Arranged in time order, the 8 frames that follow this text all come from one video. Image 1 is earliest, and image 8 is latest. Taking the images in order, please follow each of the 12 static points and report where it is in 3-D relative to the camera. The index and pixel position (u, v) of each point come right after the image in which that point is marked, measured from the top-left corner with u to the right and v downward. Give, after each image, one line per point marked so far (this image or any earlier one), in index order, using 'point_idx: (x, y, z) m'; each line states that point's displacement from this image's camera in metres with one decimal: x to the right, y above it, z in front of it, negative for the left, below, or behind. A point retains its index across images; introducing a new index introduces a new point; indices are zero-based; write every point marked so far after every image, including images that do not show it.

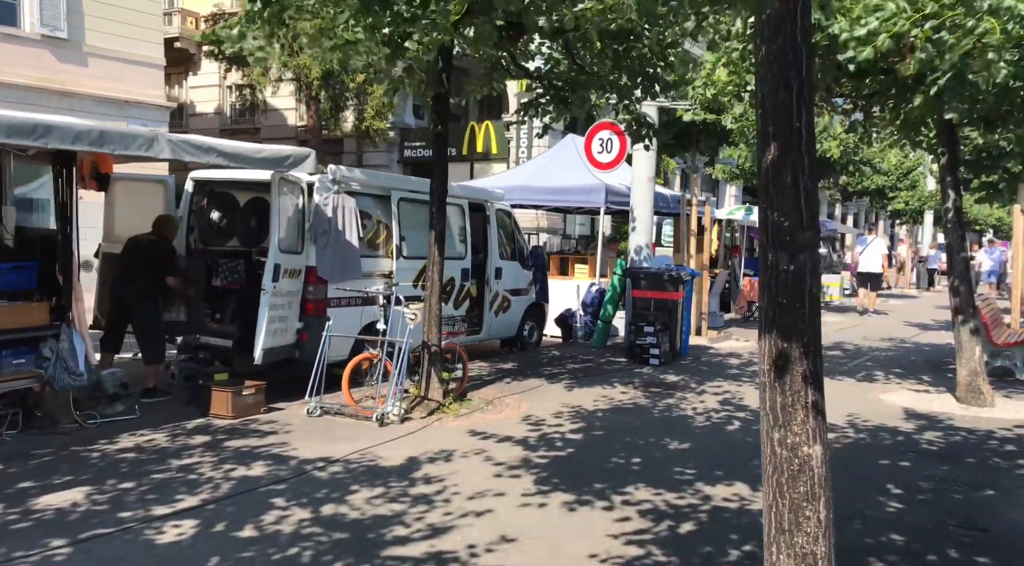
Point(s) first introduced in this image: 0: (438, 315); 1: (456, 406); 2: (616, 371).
0: (-0.7, -0.3, +8.8) m
1: (-0.5, -1.1, +8.7) m
2: (+1.2, -1.0, +11.4) m
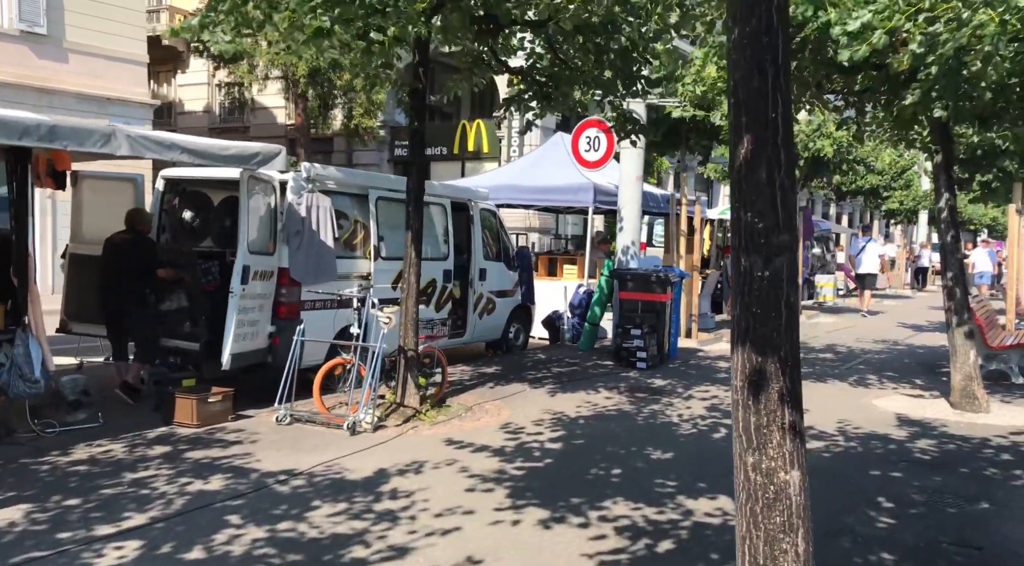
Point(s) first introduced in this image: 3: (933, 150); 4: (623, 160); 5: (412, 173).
0: (-0.8, -0.3, +8.5) m
1: (-0.7, -1.1, +8.4) m
2: (+1.0, -1.0, +11.1) m
3: (+4.2, +1.3, +9.8) m
4: (+1.5, +1.6, +12.8) m
5: (-0.9, +1.0, +8.5) m
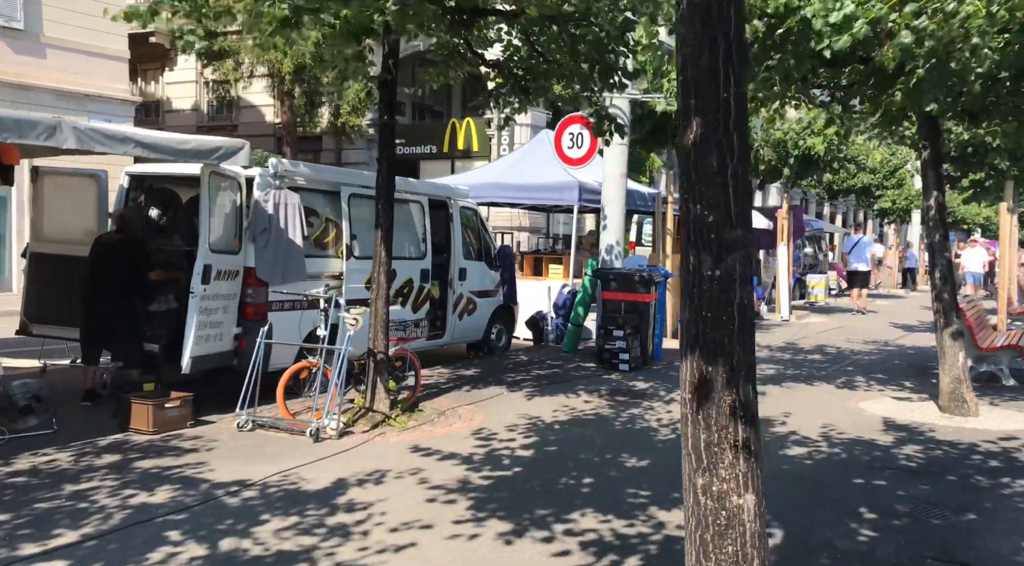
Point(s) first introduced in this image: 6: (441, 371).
0: (-1.1, -0.3, +8.2) m
1: (-0.9, -1.1, +8.1) m
2: (+0.8, -1.0, +10.8) m
3: (+4.0, +1.3, +9.5) m
4: (+1.2, +1.6, +12.5) m
5: (-1.1, +1.0, +8.2) m
6: (-0.8, -1.0, +10.8) m
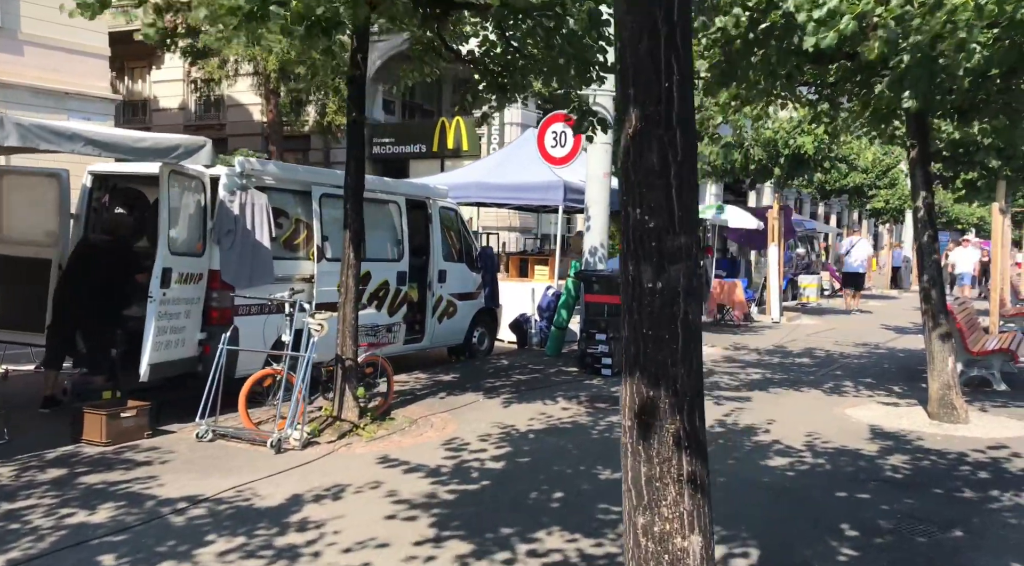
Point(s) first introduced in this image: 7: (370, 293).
0: (-1.3, -0.3, +7.9) m
1: (-1.1, -1.2, +7.8) m
2: (+0.6, -1.1, +10.5) m
3: (+3.8, +1.3, +9.2) m
4: (+1.0, +1.6, +12.2) m
5: (-1.3, +0.9, +7.9) m
6: (-1.0, -1.0, +10.5) m
7: (-1.5, -0.1, +10.2) m
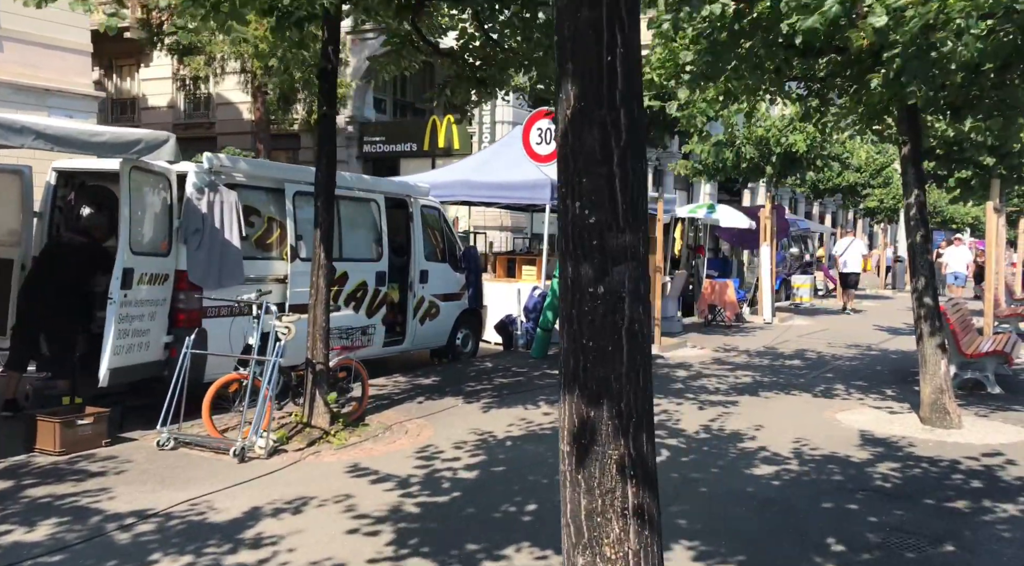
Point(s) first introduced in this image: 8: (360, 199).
0: (-1.5, -0.4, +7.6) m
1: (-1.3, -1.2, +7.5) m
2: (+0.4, -1.1, +10.2) m
3: (+3.6, +1.3, +9.0) m
4: (+0.8, +1.6, +11.9) m
5: (-1.5, +0.9, +7.6) m
6: (-1.2, -1.0, +10.2) m
7: (-1.7, -0.1, +9.9) m
8: (-1.6, +0.9, +10.3) m
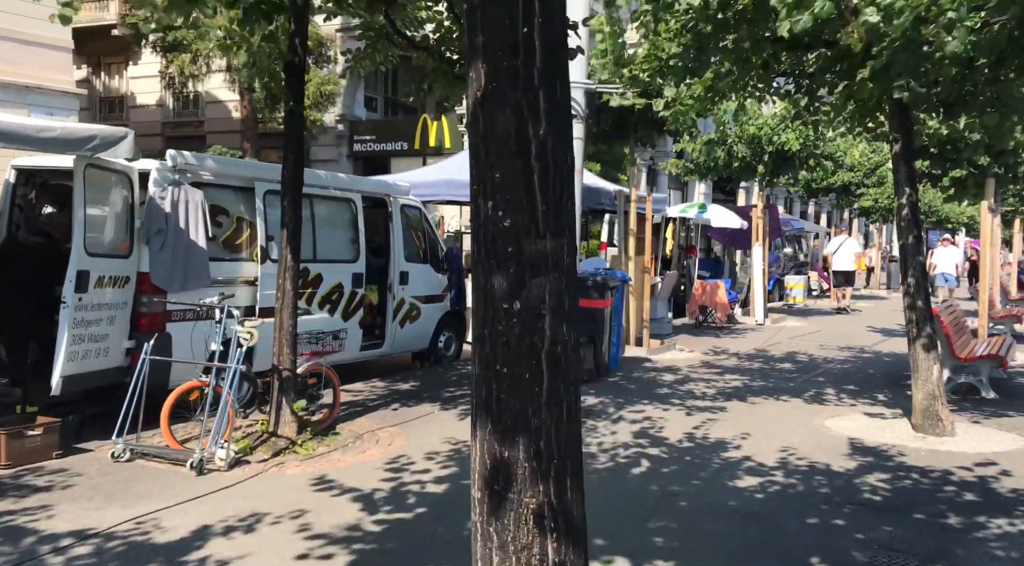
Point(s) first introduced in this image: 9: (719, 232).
0: (-1.7, -0.4, +7.3) m
1: (-1.5, -1.2, +7.2) m
2: (+0.2, -1.1, +9.9) m
3: (+3.4, +1.3, +8.7) m
4: (+0.6, +1.6, +11.6) m
5: (-1.7, +0.9, +7.3) m
6: (-1.4, -1.0, +9.9) m
7: (-1.9, -0.1, +9.6) m
8: (-1.8, +0.9, +10.0) m
9: (+4.2, +1.0, +19.9) m
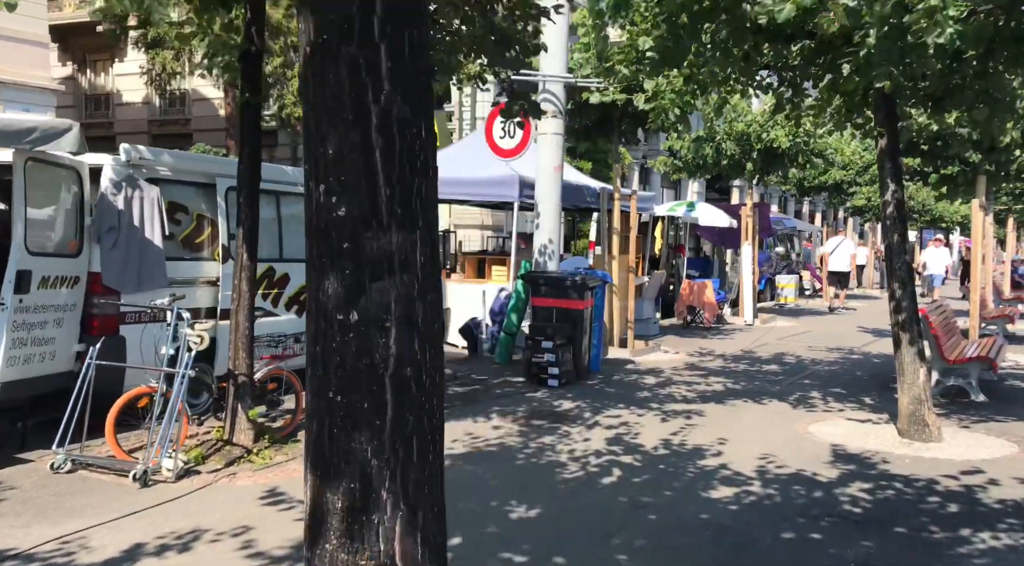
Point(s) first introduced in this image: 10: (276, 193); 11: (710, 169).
0: (-1.9, -0.4, +7.0) m
1: (-1.7, -1.2, +6.9) m
2: (-0.1, -1.1, +9.6) m
3: (+3.1, +1.3, +8.4) m
4: (+0.3, +1.6, +11.3) m
5: (-1.9, +0.9, +7.0) m
6: (-1.7, -1.0, +9.6) m
7: (-2.1, -0.1, +9.2) m
8: (-2.1, +0.9, +9.6) m
9: (+3.9, +1.1, +19.6) m
10: (-2.3, +0.9, +9.3) m
11: (+3.8, +2.2, +18.6) m
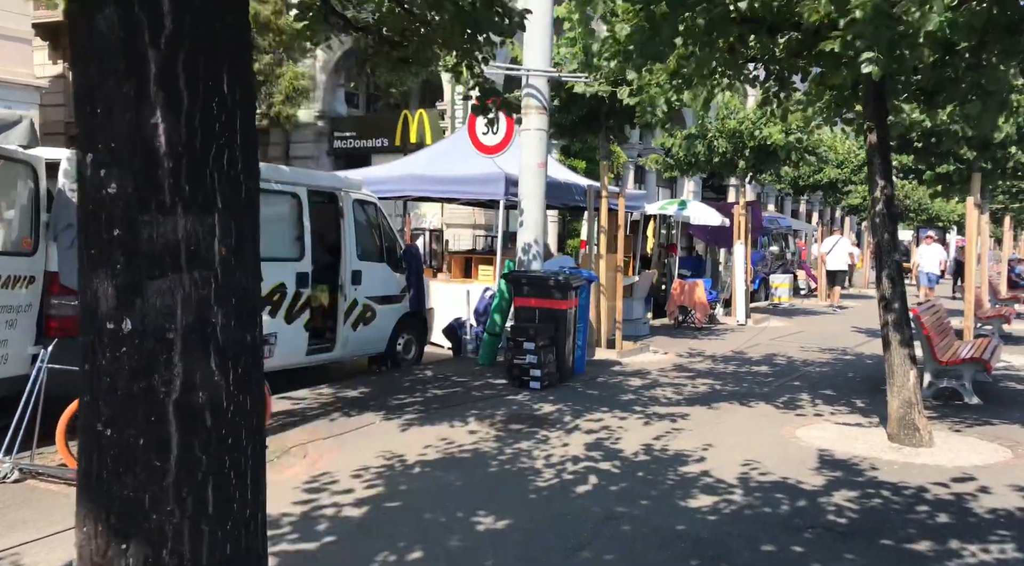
0: (-2.1, -0.4, +6.7) m
1: (-1.9, -1.2, +6.6) m
2: (-0.3, -1.1, +9.3) m
3: (+3.0, +1.3, +8.1) m
4: (+0.1, +1.6, +11.0) m
5: (-2.1, +0.9, +6.7) m
6: (-1.8, -1.0, +9.3) m
7: (-2.3, -0.1, +9.0) m
8: (-2.2, +0.9, +9.4) m
9: (+3.7, +1.1, +19.4) m
10: (-2.4, +0.9, +9.0) m
11: (+3.6, +2.2, +18.4) m
